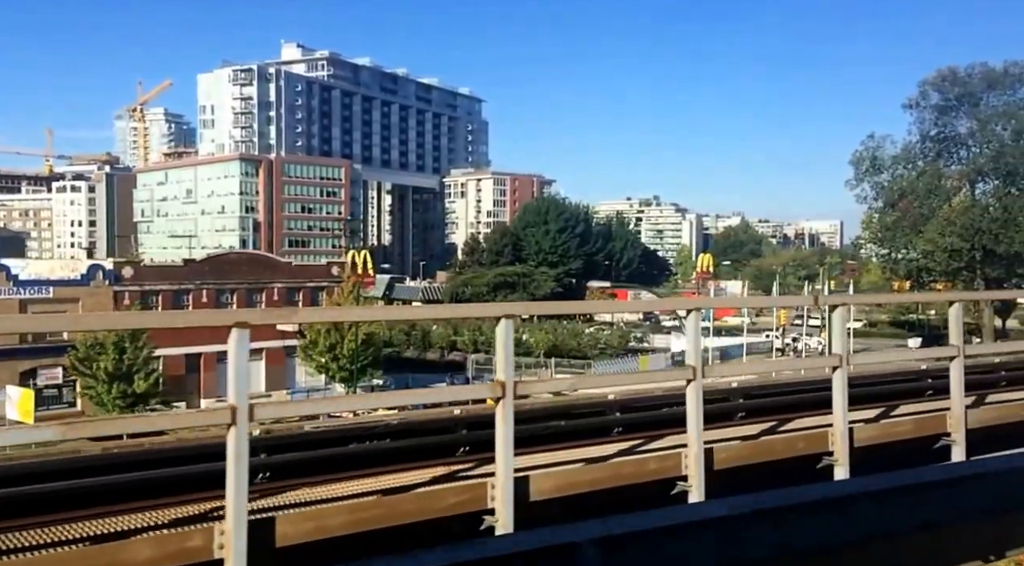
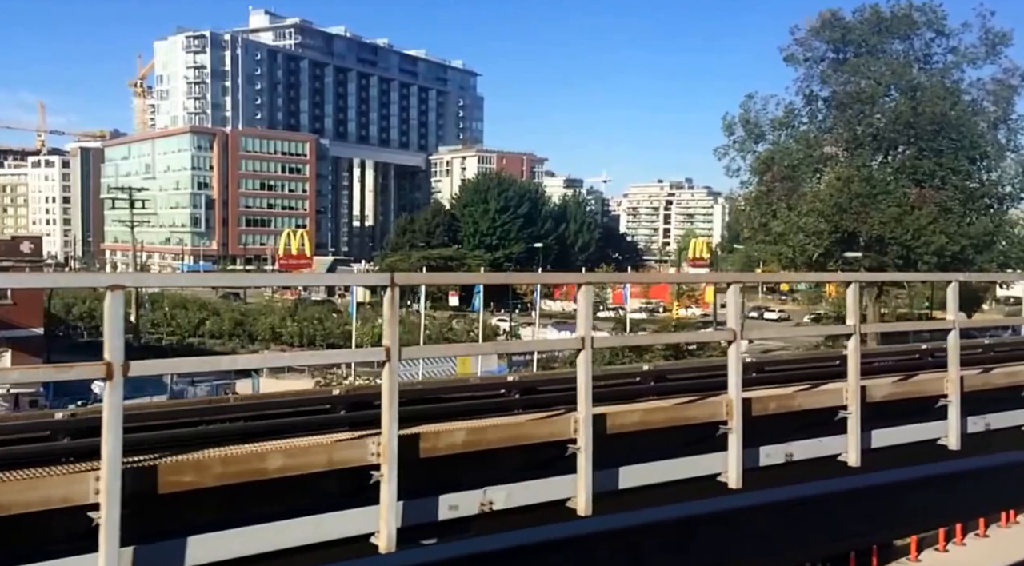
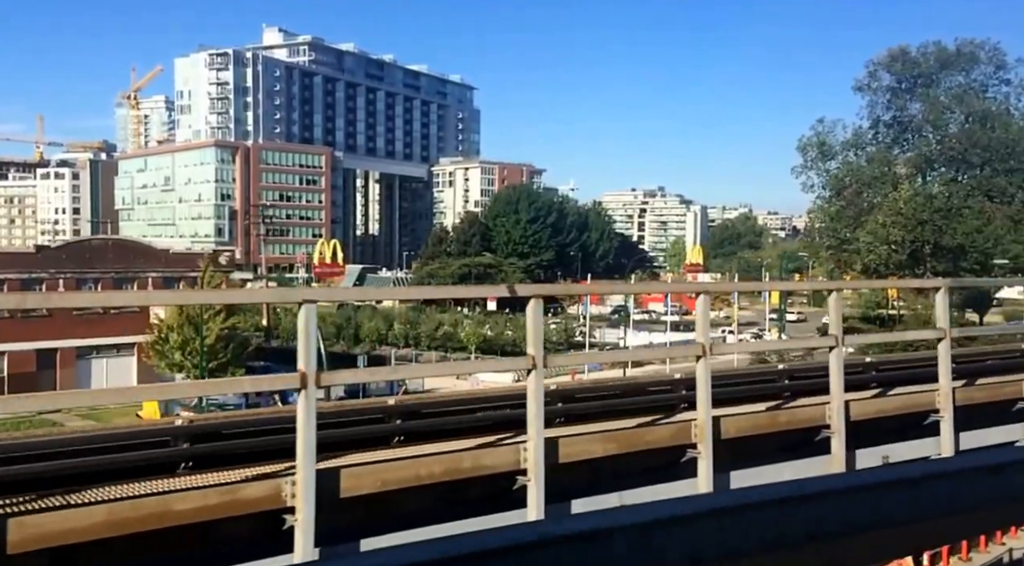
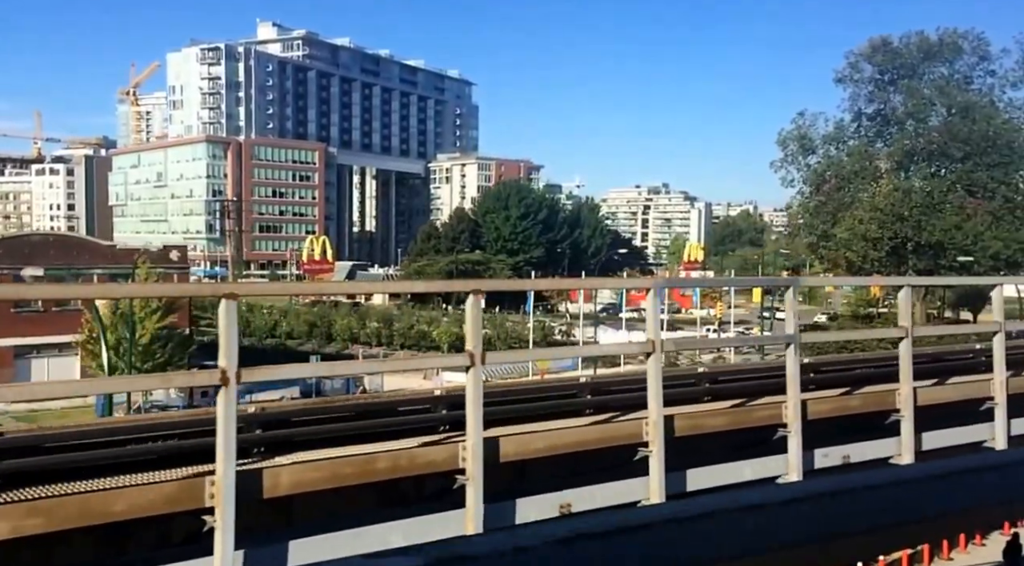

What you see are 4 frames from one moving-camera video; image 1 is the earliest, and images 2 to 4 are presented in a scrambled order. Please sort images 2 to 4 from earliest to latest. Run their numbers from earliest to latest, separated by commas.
3, 4, 2
